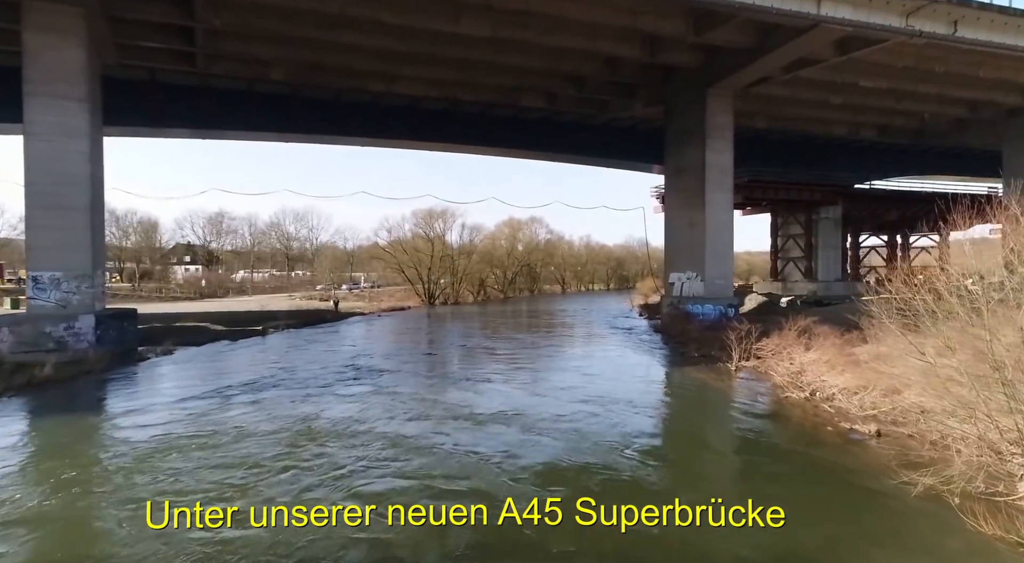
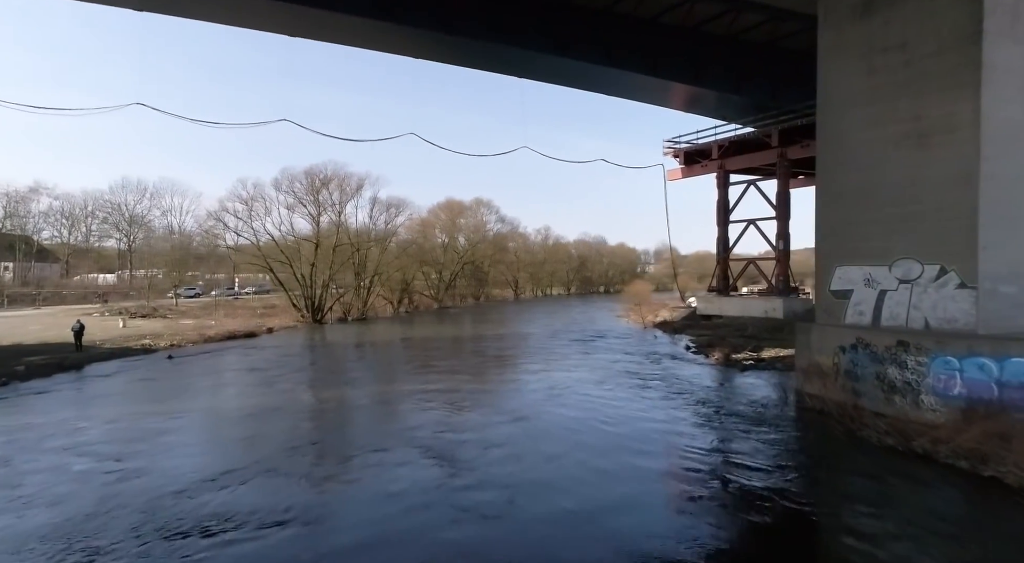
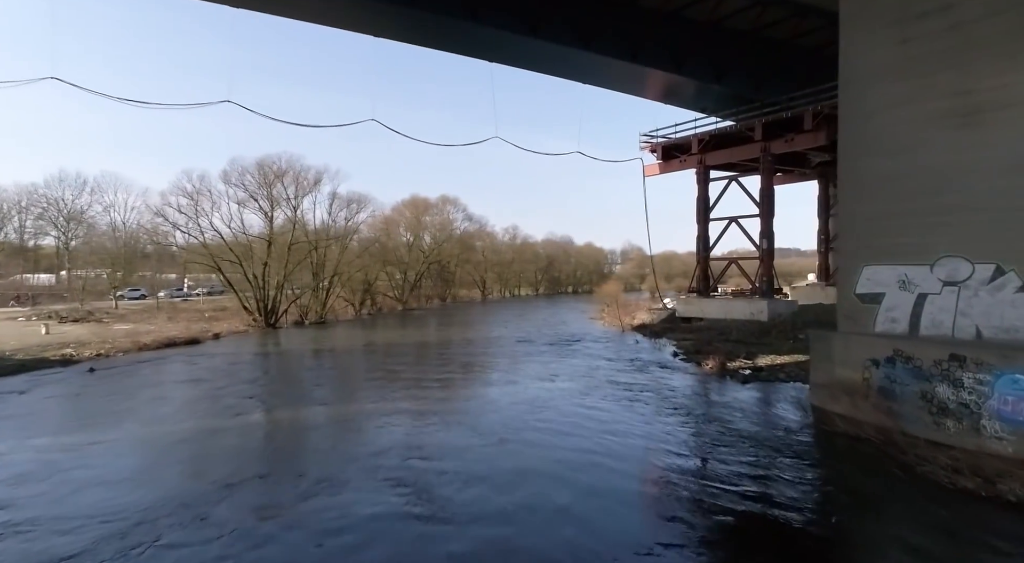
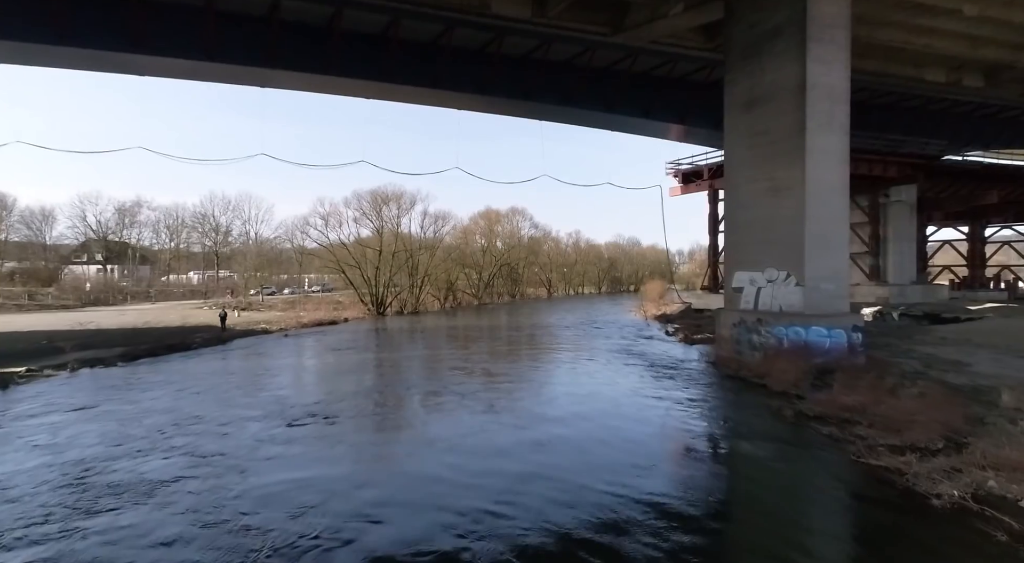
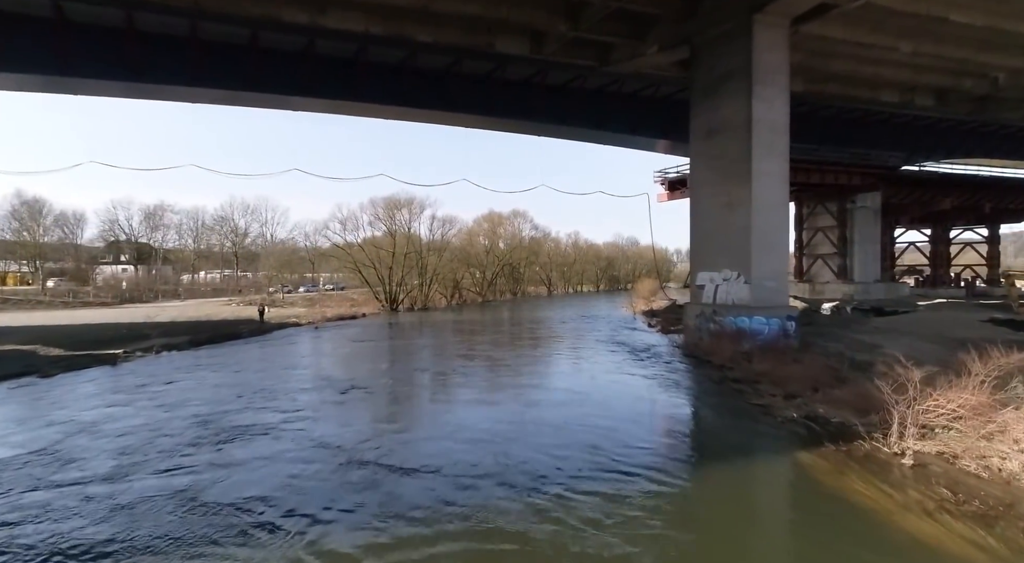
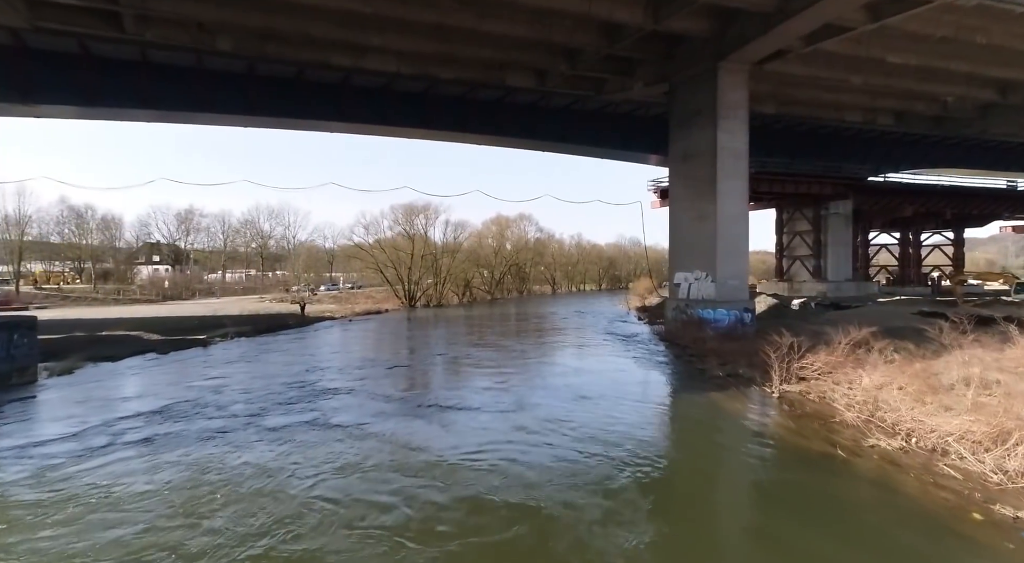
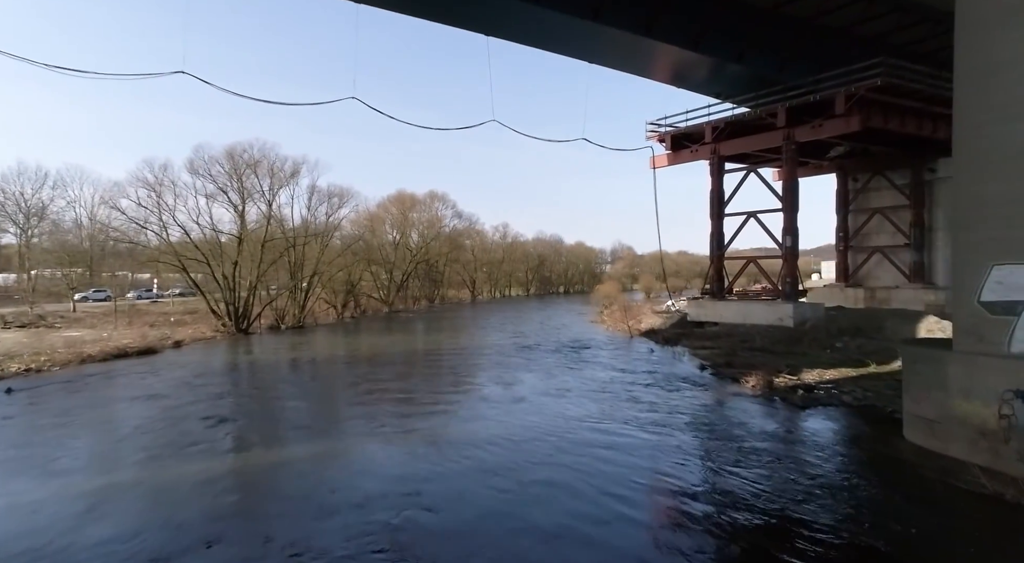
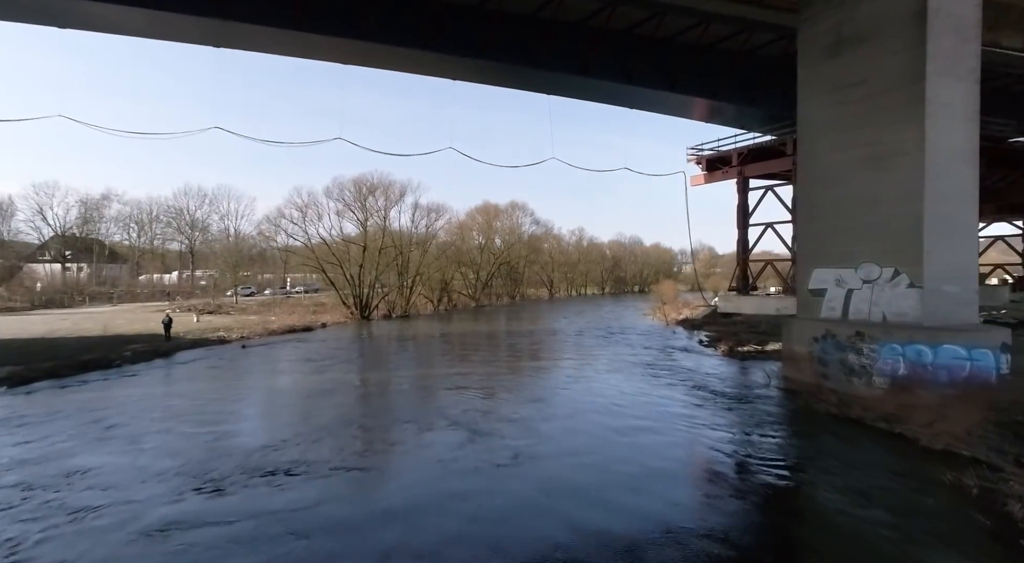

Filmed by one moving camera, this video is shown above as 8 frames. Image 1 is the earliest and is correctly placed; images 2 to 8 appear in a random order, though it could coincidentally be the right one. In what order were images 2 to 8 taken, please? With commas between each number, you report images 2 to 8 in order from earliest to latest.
6, 5, 4, 8, 2, 3, 7
